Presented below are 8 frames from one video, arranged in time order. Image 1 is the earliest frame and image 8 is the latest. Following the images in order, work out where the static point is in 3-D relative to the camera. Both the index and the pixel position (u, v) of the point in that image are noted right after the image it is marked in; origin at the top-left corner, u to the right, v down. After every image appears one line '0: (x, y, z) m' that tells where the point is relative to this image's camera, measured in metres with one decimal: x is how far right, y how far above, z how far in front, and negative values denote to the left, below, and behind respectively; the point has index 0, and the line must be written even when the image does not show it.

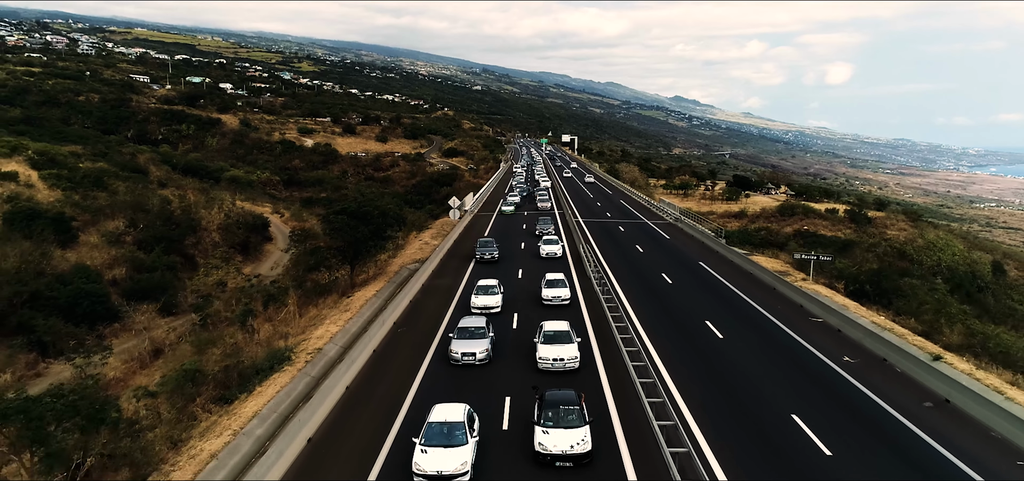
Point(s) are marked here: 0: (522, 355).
0: (+0.4, -2.9, +19.1) m
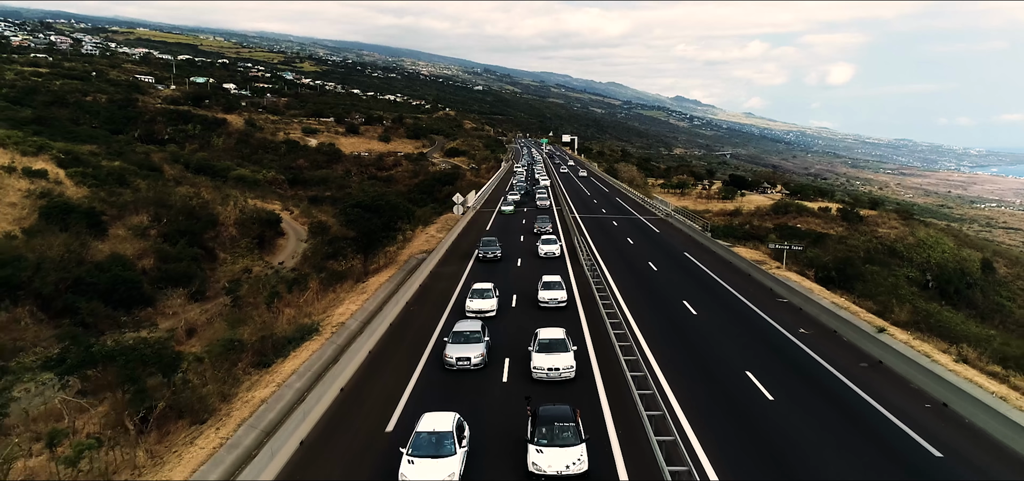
0: (+0.4, -2.6, +21.0) m
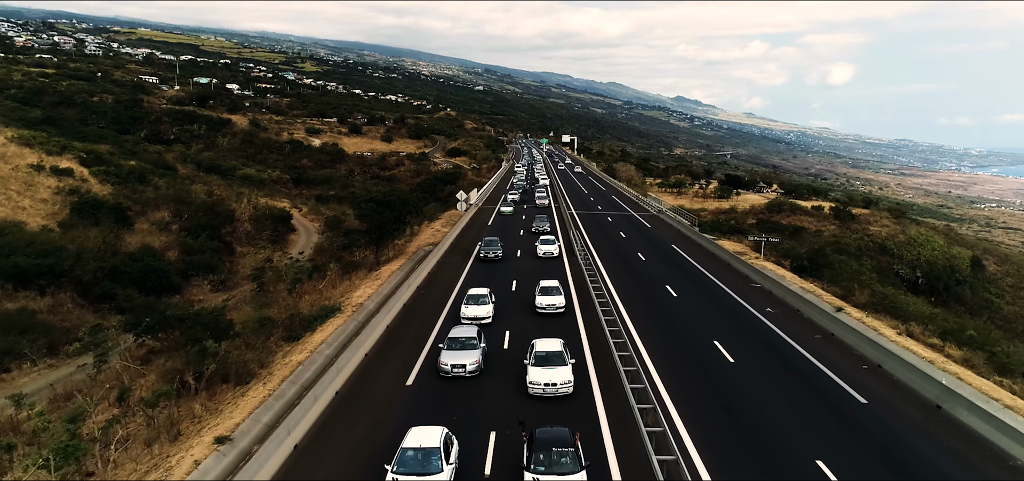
0: (+0.4, -2.4, +22.9) m
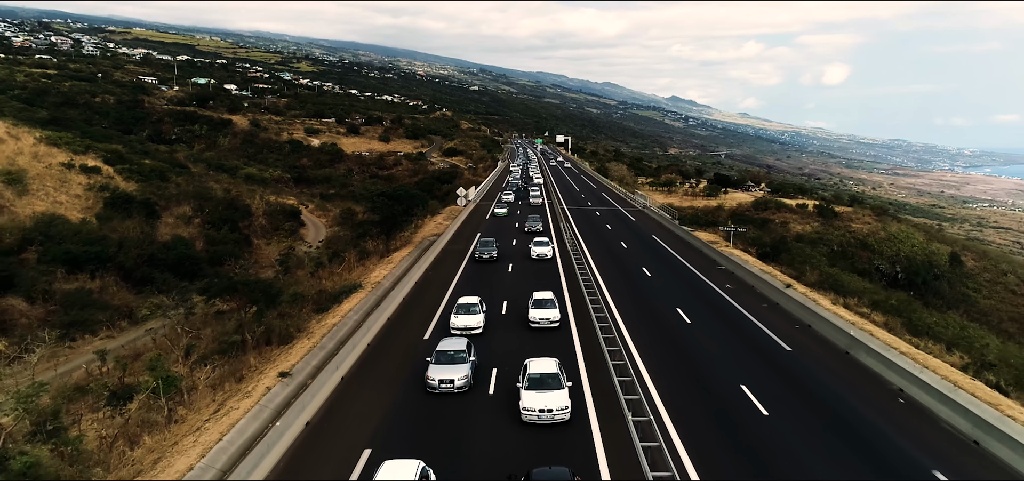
0: (+0.3, -2.1, +25.6) m
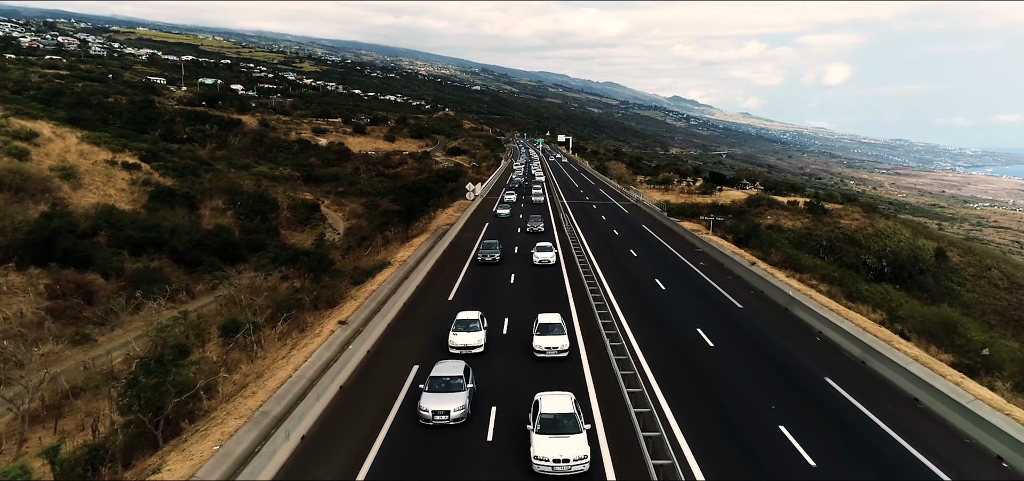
0: (+0.5, -1.6, +29.0) m
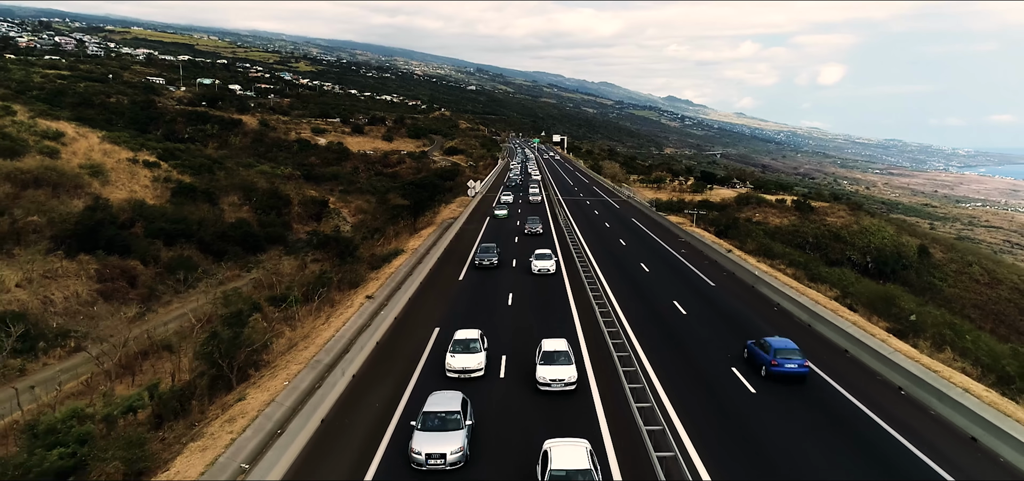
0: (+0.5, -1.3, +31.5) m
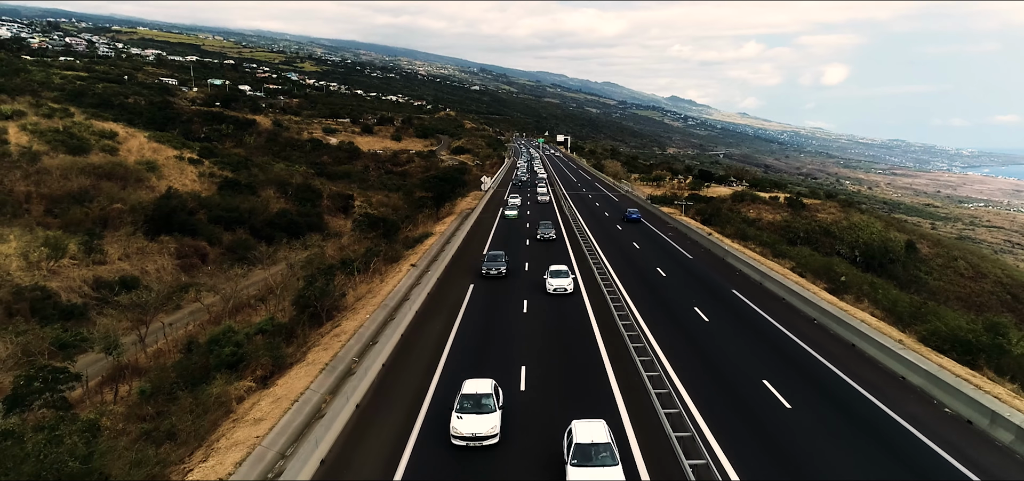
0: (+1.0, -0.7, +35.9) m
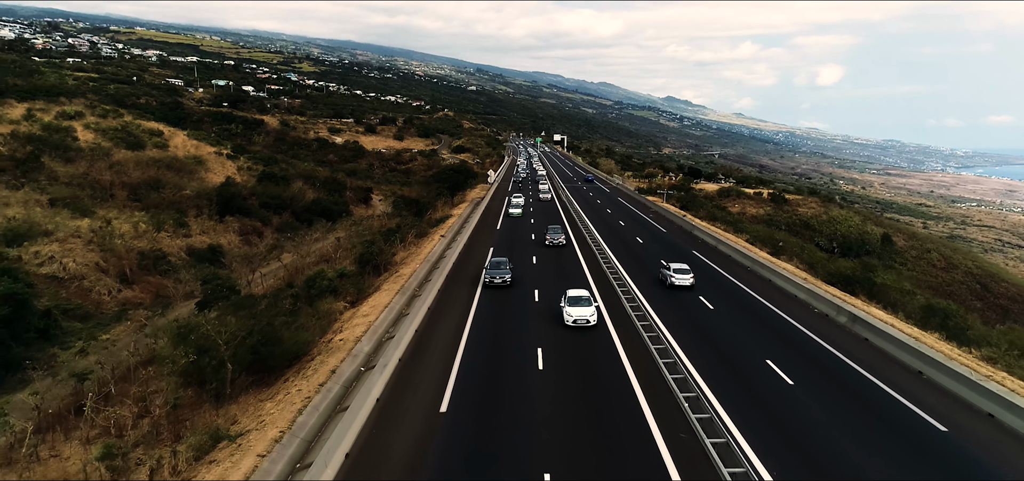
0: (+1.2, +0.1, +41.6) m
